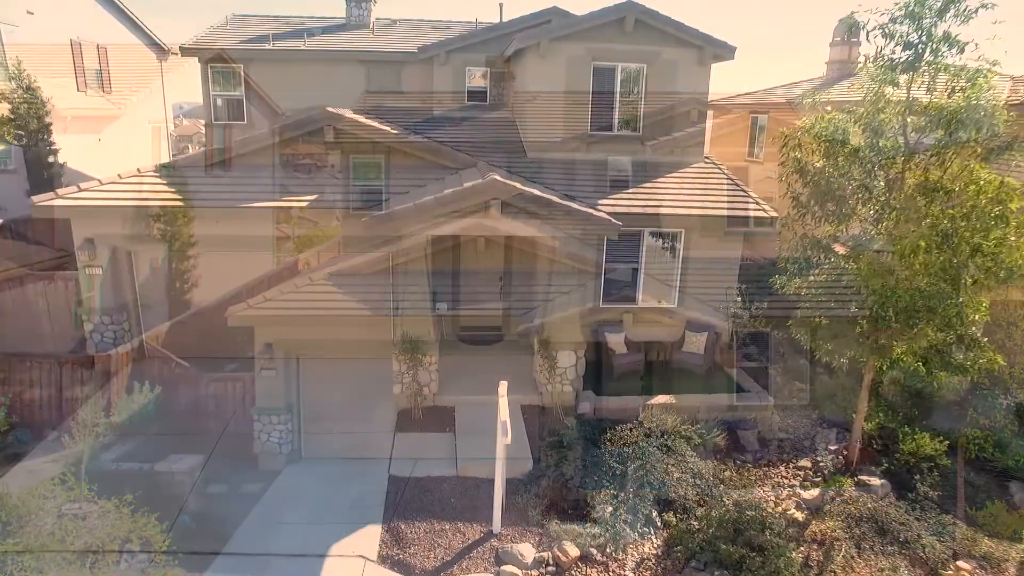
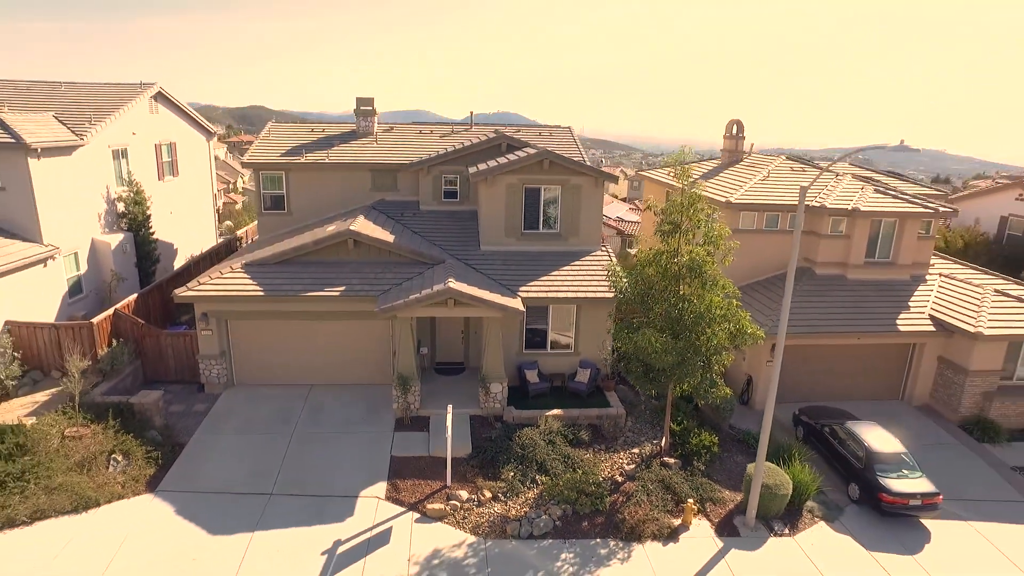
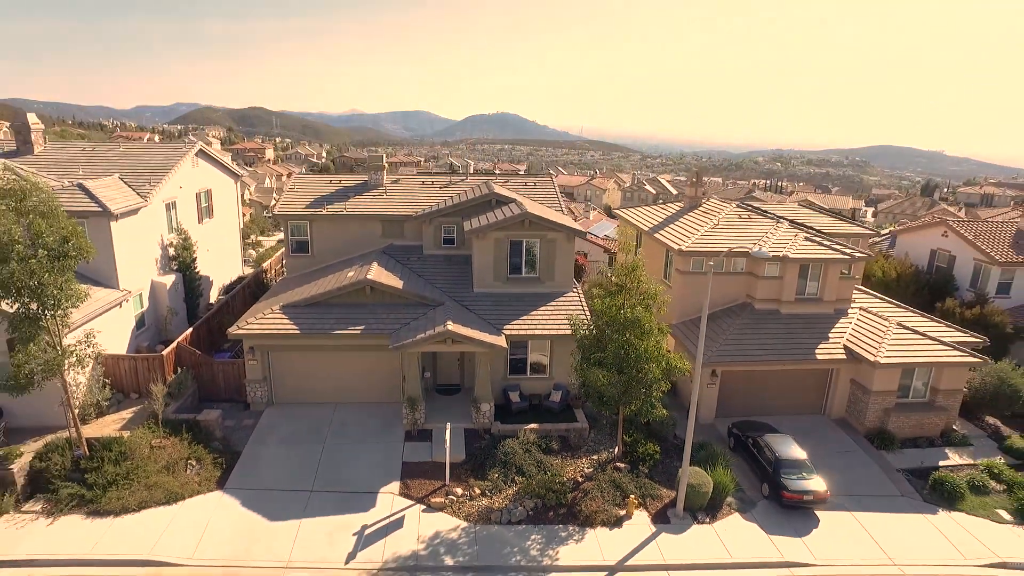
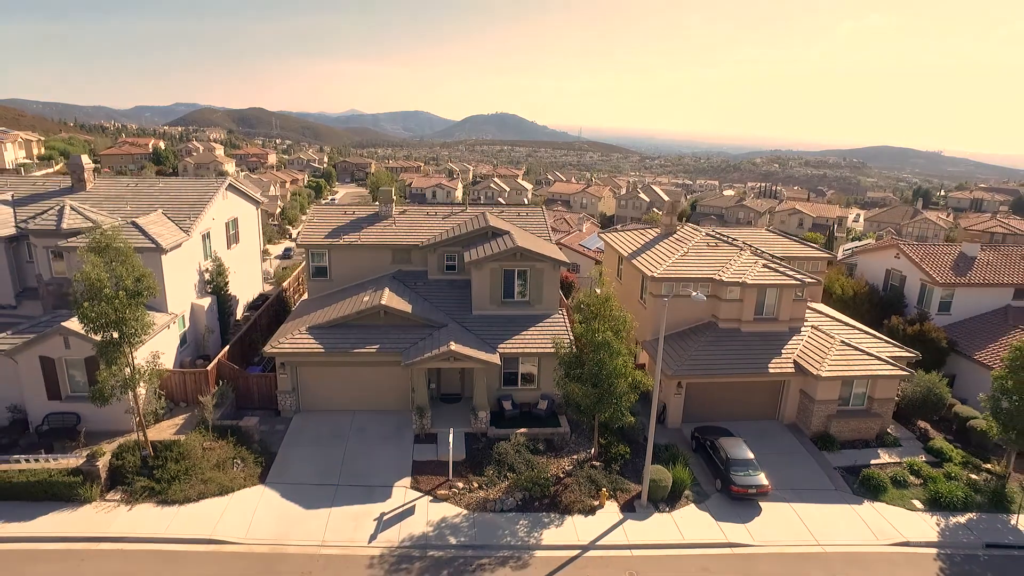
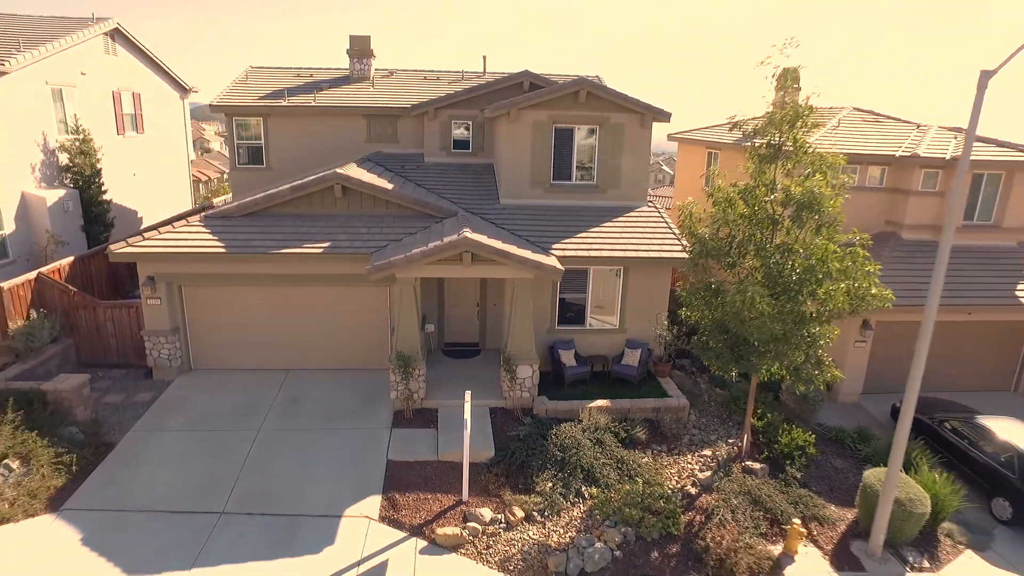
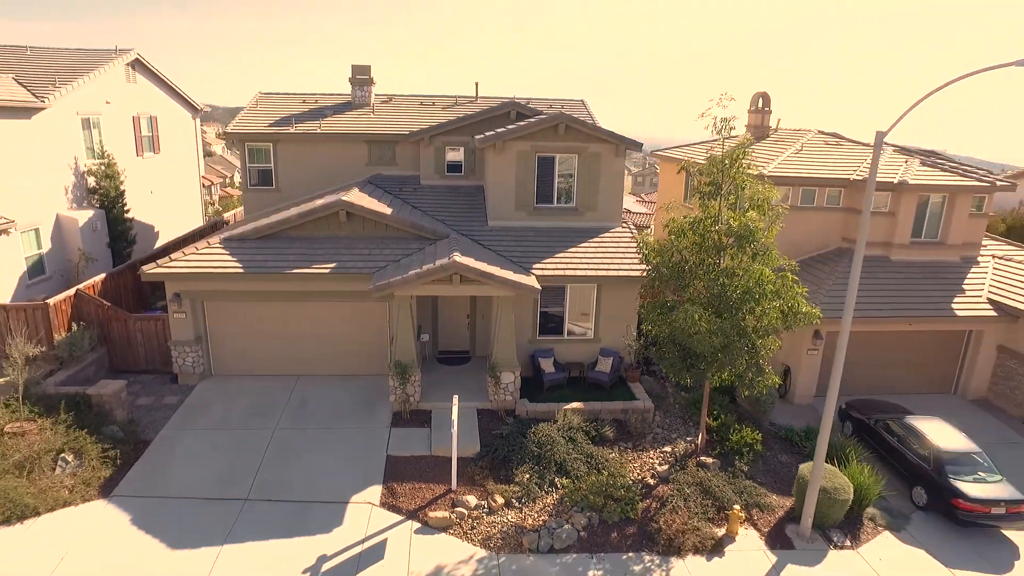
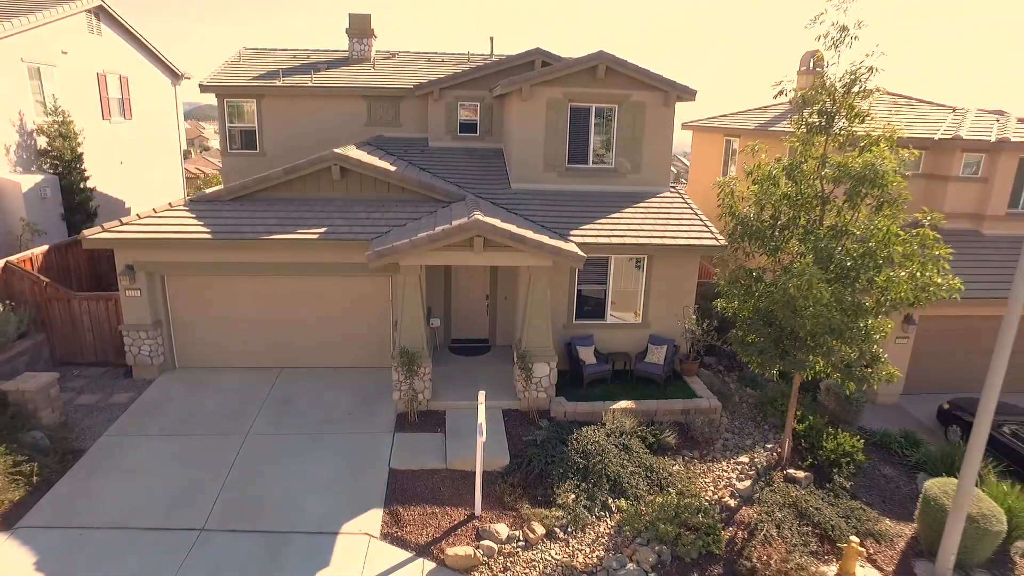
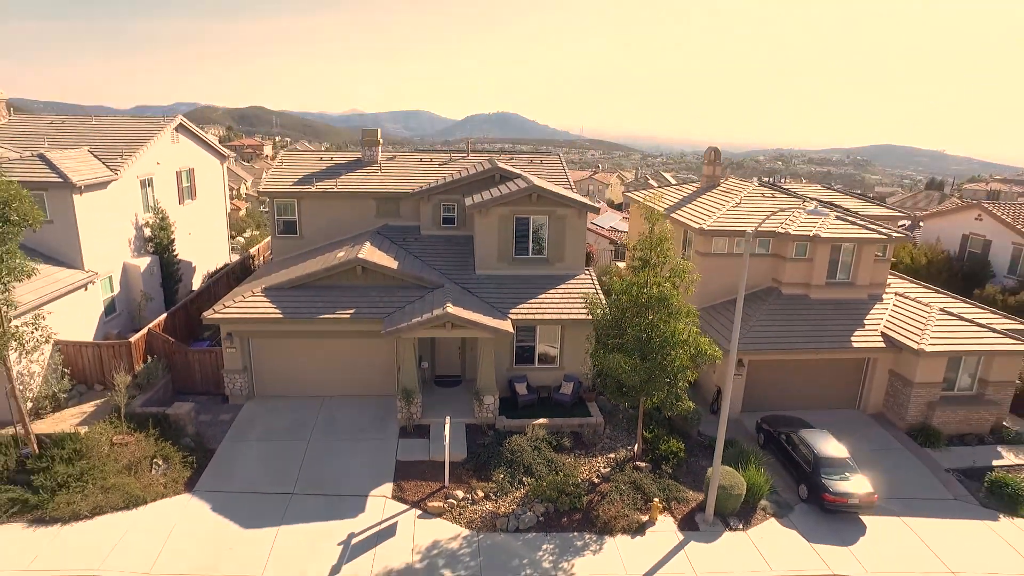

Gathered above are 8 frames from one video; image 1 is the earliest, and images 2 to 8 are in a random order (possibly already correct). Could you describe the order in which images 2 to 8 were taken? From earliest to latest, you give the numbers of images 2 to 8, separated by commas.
7, 5, 6, 2, 8, 3, 4
